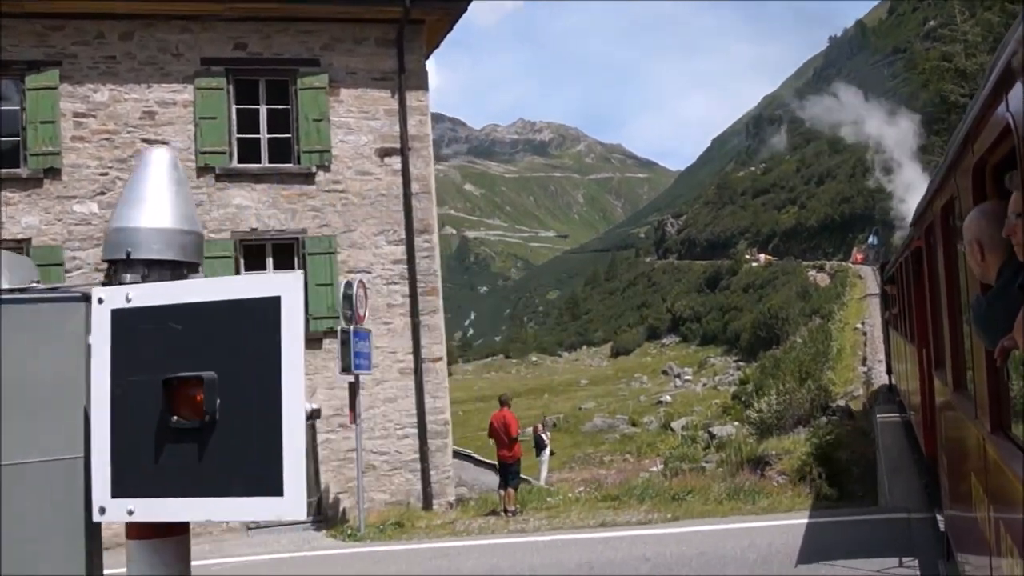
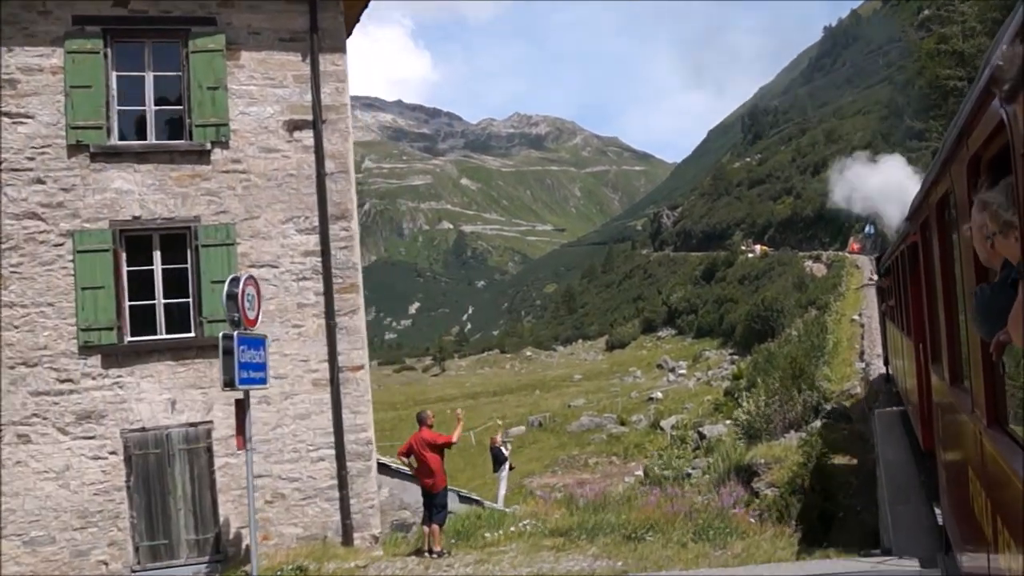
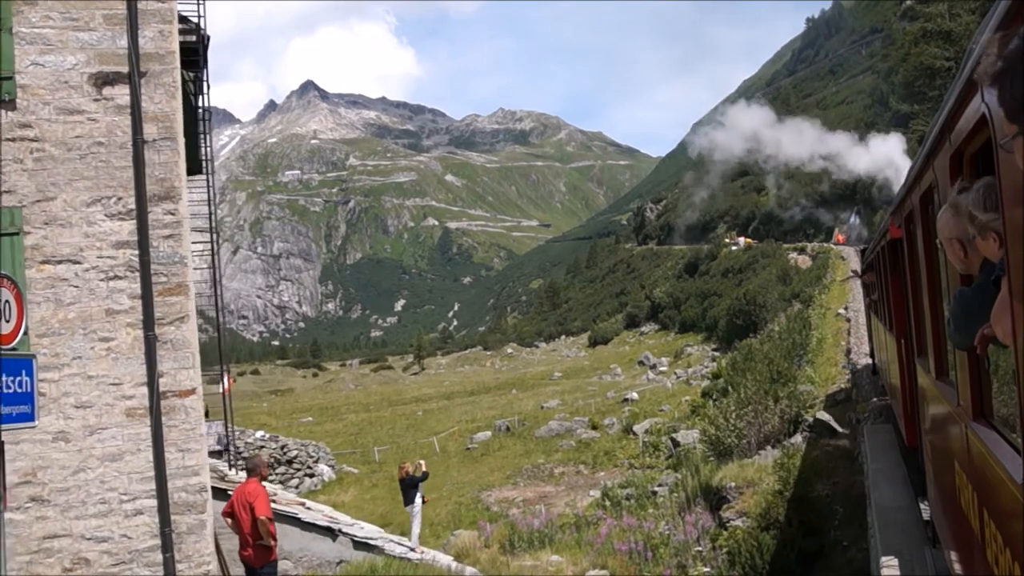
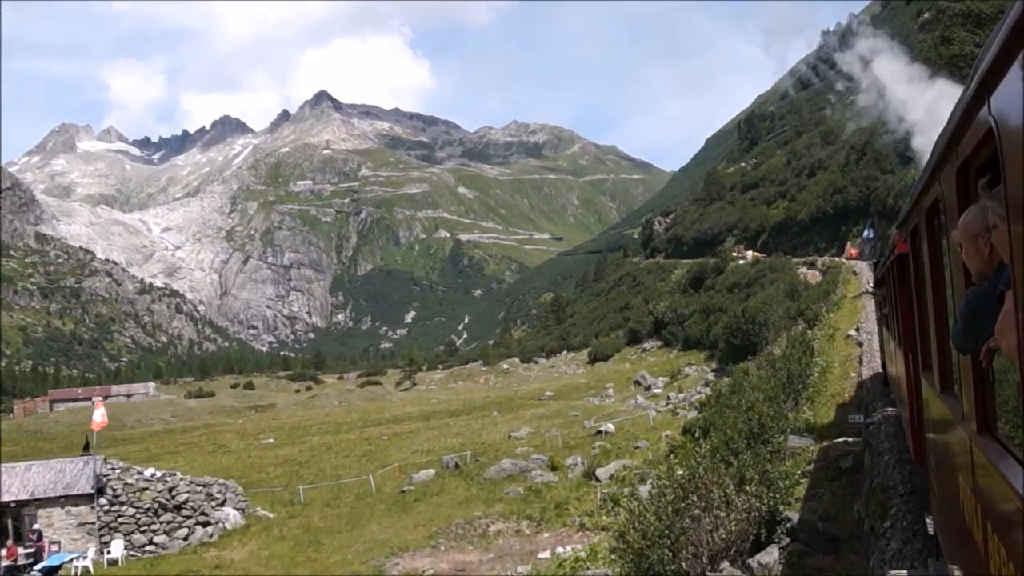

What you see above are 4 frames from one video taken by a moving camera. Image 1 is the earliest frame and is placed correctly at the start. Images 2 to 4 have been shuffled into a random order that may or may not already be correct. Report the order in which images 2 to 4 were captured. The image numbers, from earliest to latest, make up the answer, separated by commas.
2, 3, 4
